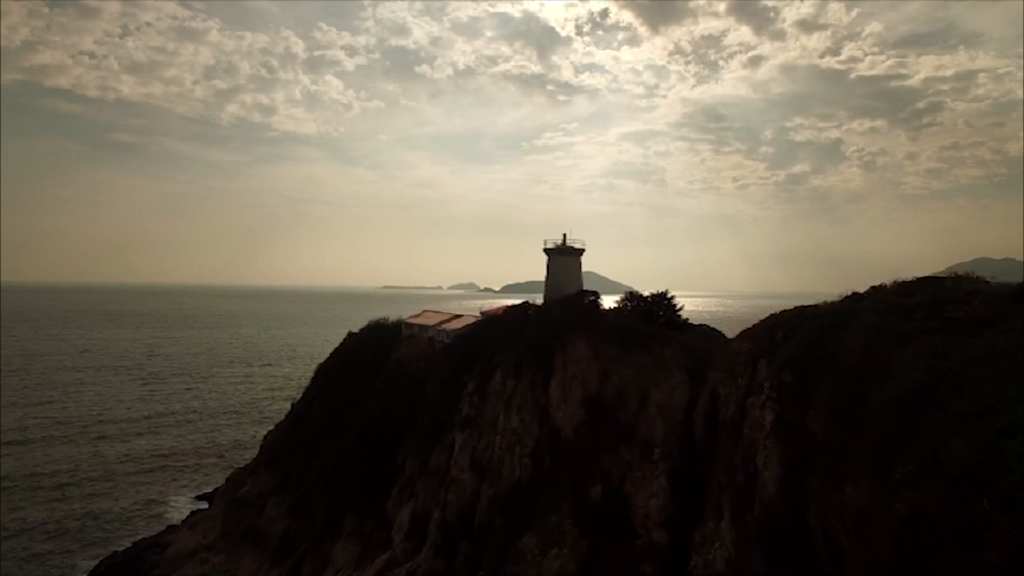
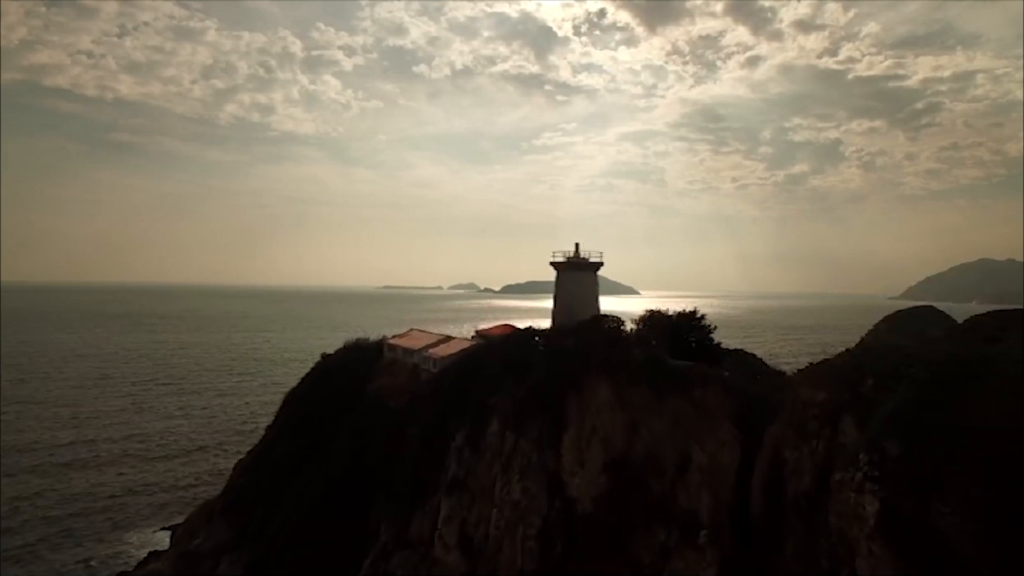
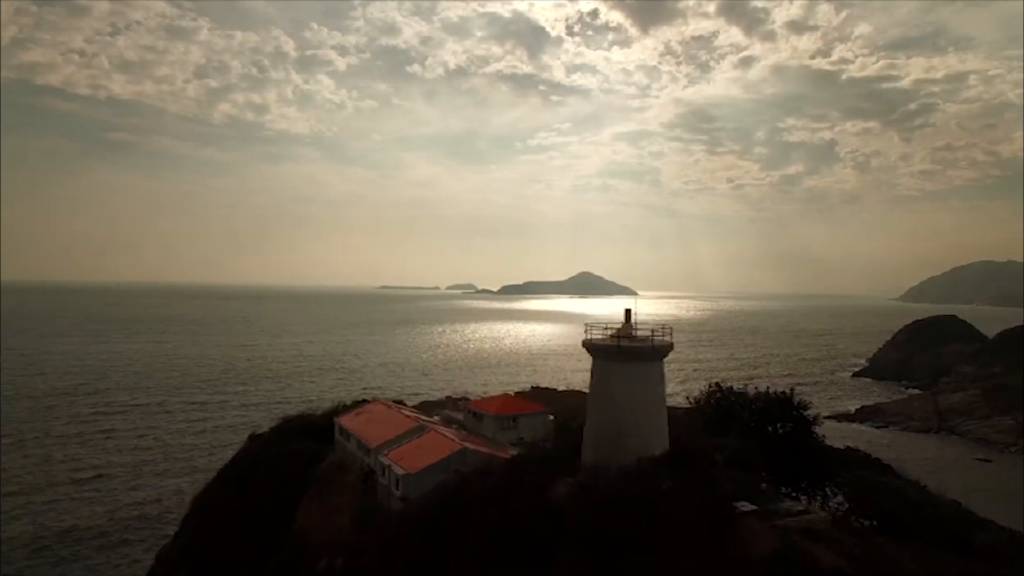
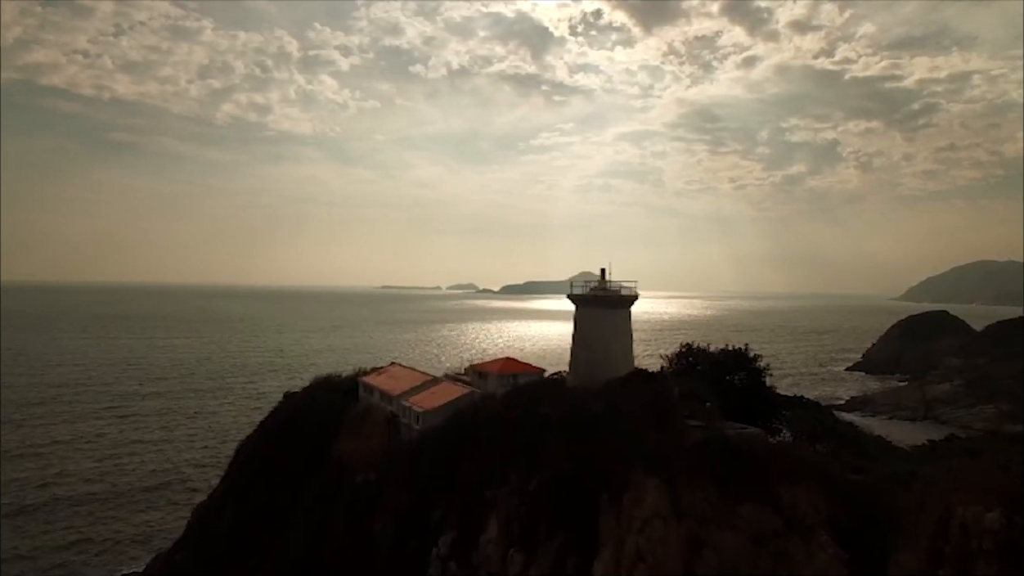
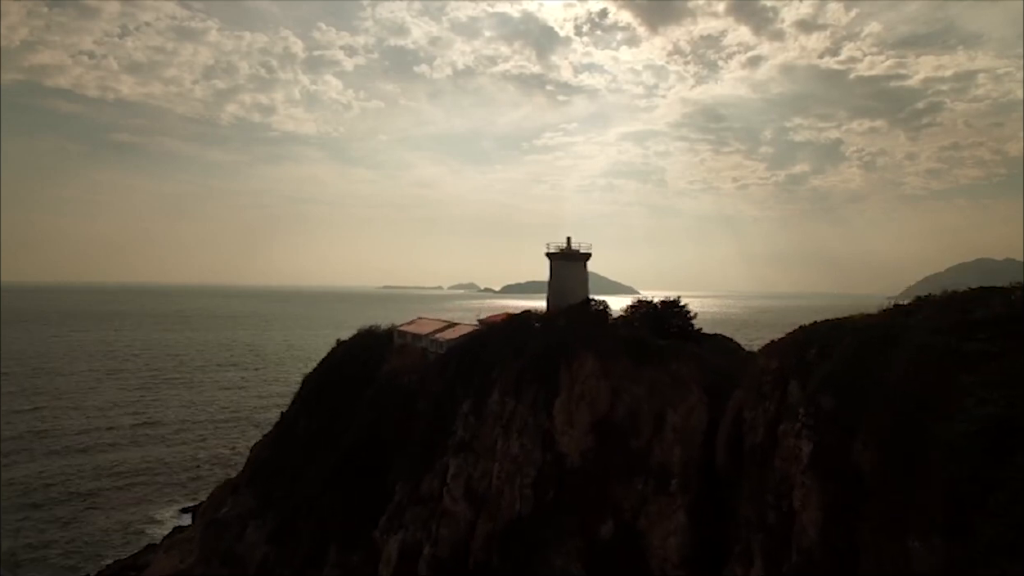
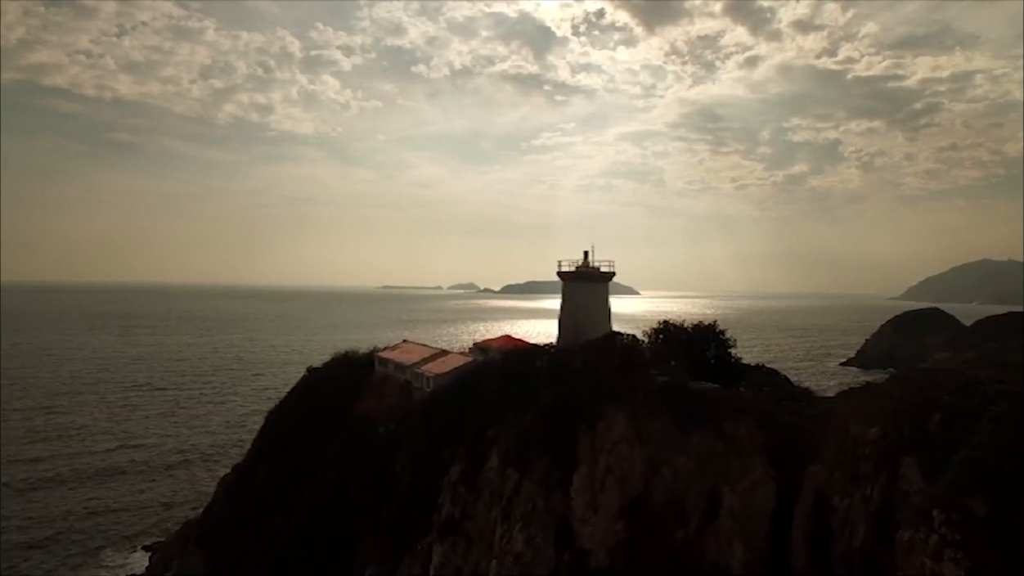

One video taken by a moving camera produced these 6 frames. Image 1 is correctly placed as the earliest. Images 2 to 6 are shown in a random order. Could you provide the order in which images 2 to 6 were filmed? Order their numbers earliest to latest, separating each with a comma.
5, 2, 6, 4, 3
